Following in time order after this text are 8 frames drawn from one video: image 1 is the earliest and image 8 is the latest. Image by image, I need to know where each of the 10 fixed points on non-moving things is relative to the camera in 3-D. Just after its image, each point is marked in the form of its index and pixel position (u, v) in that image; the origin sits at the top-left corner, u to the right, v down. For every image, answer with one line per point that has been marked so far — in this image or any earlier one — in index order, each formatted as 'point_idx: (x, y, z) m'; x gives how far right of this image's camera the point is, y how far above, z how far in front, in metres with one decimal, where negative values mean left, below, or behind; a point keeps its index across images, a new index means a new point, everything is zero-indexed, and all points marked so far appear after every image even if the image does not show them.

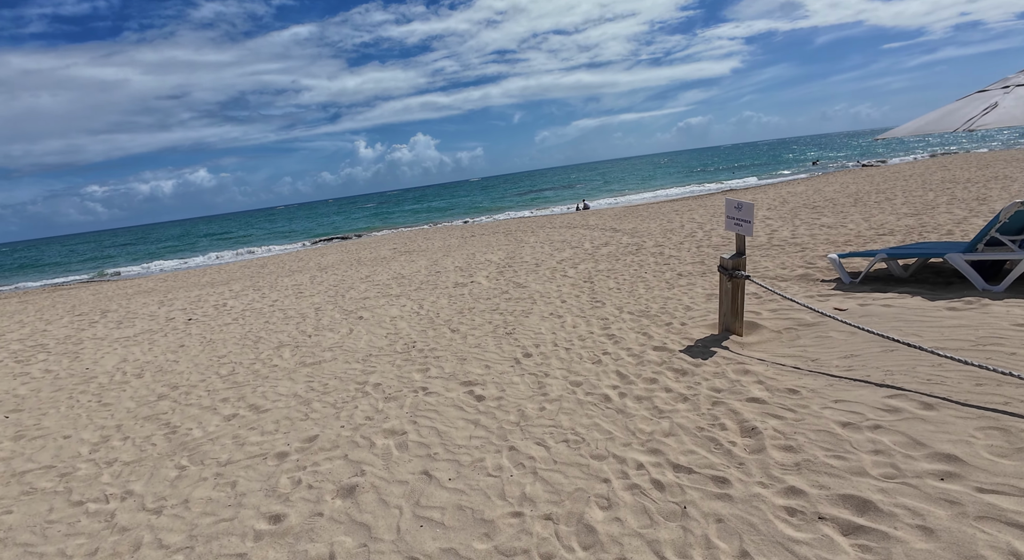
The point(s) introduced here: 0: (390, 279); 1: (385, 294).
0: (-3.0, 0.0, +12.6) m
1: (-2.6, -0.3, +10.5) m
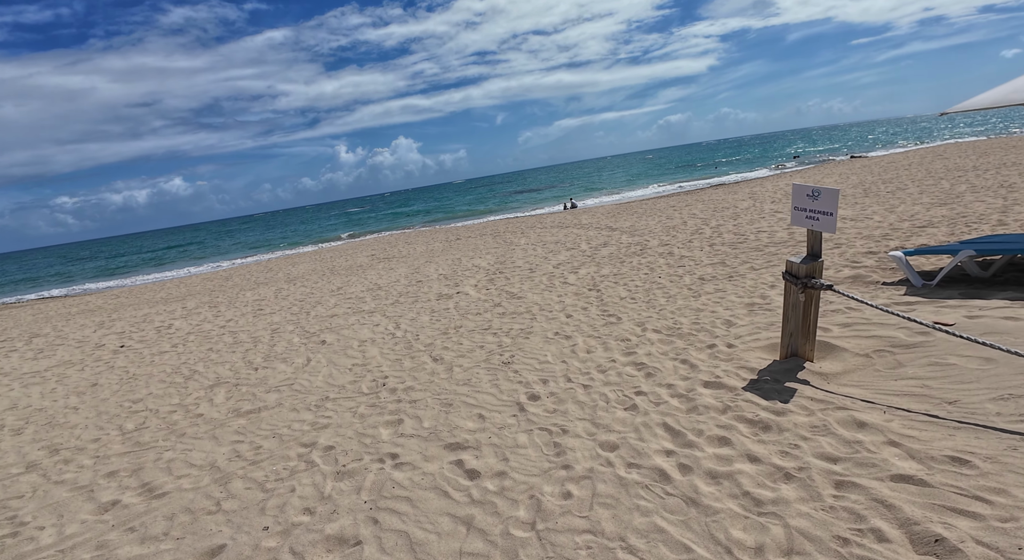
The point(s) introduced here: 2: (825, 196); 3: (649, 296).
0: (-3.2, -0.3, +11.1) m
1: (-2.7, -0.5, +9.0) m
2: (+2.3, +0.6, +3.8) m
3: (+1.9, -0.2, +7.0) m
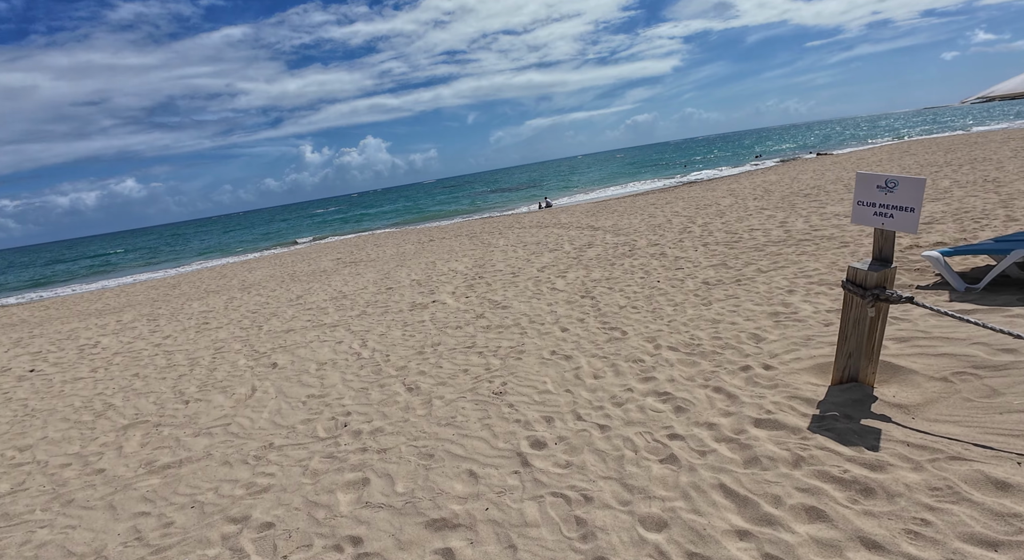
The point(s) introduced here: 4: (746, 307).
0: (-3.6, -0.4, +10.0) m
1: (-3.0, -0.7, +7.9) m
2: (+2.3, +0.6, +3.0) m
3: (+1.7, -0.3, +6.2) m
4: (+2.5, -0.3, +5.5) m
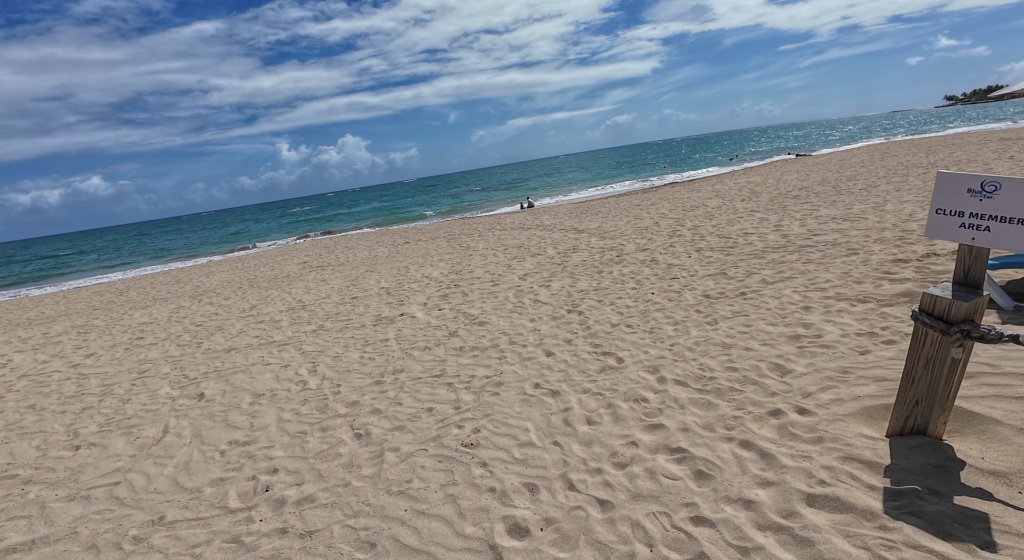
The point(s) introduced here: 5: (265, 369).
0: (-4.0, -0.6, +9.0) m
1: (-3.3, -0.8, +6.9) m
2: (+2.2, +0.4, +2.3) m
3: (+1.4, -0.5, +5.4) m
4: (+2.3, -0.4, +4.7) m
5: (-2.7, -1.0, +5.6) m
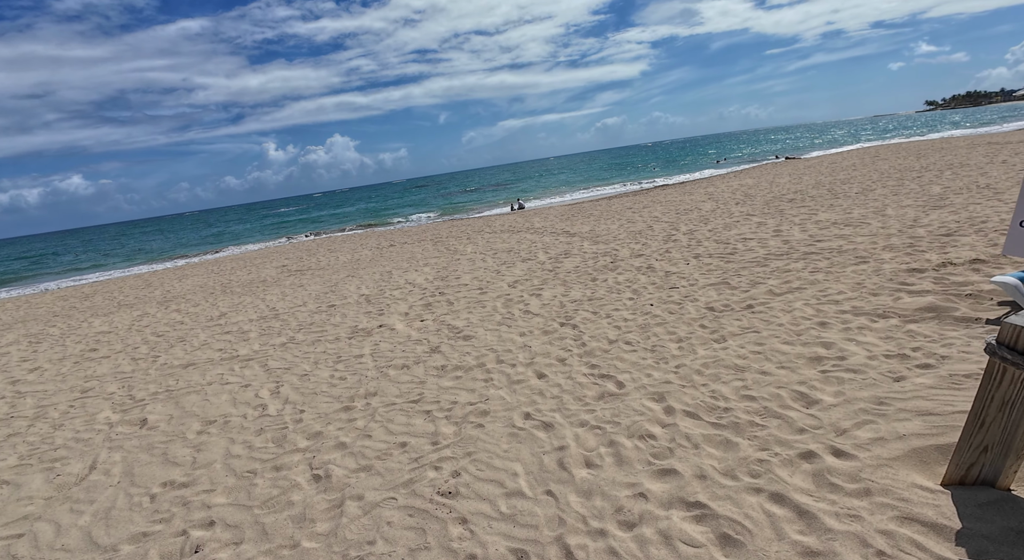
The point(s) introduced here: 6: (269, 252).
0: (-4.2, -0.7, +8.4) m
1: (-3.5, -0.9, +6.3) m
2: (+2.1, +0.3, +1.8) m
3: (+1.3, -0.6, +4.9) m
4: (+2.2, -0.6, +4.3) m
5: (-2.8, -1.1, +5.0) m
6: (-9.4, +1.1, +19.7) m
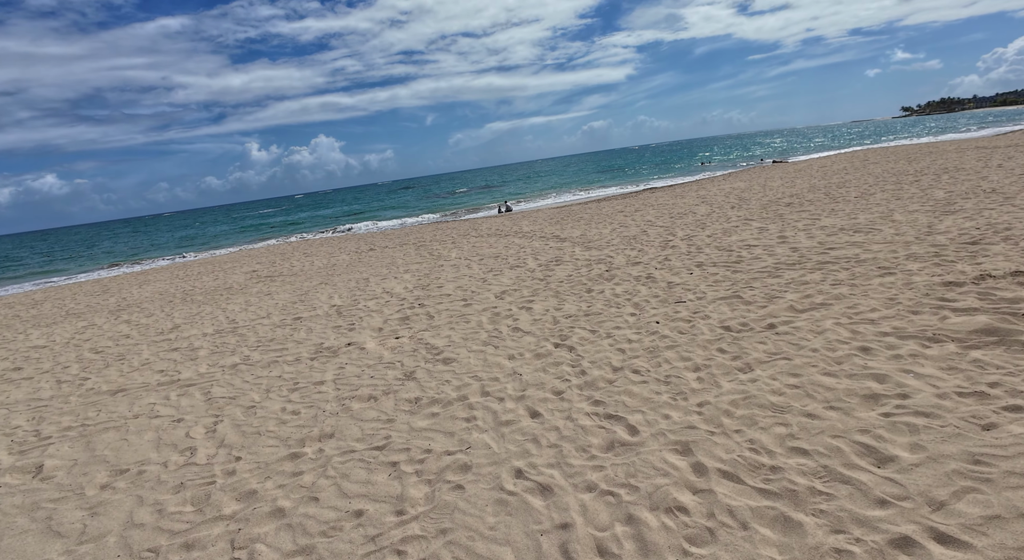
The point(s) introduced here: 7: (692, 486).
0: (-4.4, -0.8, +7.5) m
1: (-3.6, -1.1, +5.5) m
2: (+2.1, +0.2, +1.1) m
3: (+1.2, -0.7, +4.2) m
4: (+2.1, -0.7, +3.6) m
5: (-2.9, -1.2, +4.2) m
6: (-9.9, +0.9, +18.7) m
7: (+0.9, -1.0, +2.6) m
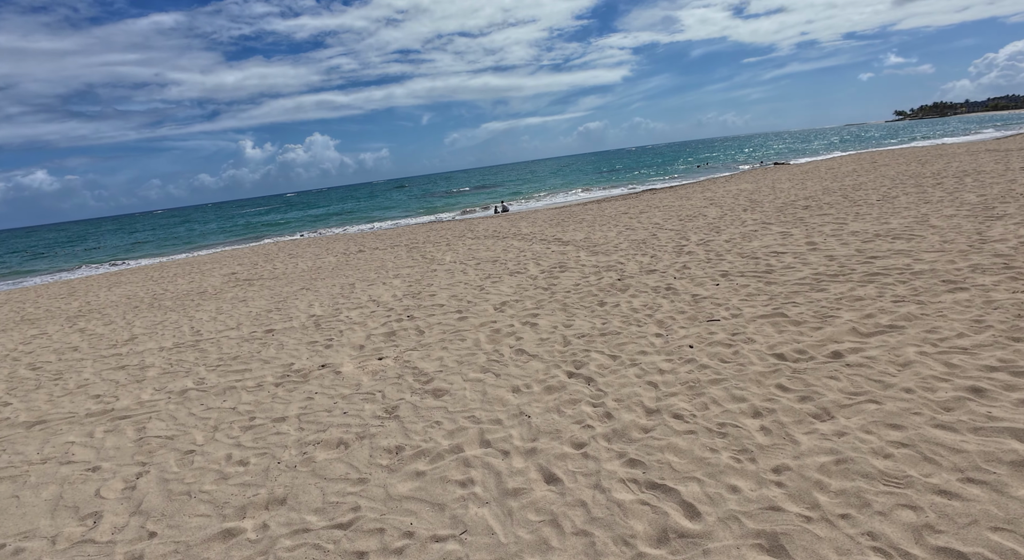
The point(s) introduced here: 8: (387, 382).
0: (-4.4, -0.9, +6.5) m
1: (-3.6, -1.2, +4.5) m
2: (+2.2, 0.0, +0.2) m
3: (+1.3, -0.8, +3.3) m
4: (+2.1, -0.8, +2.7) m
5: (-2.9, -1.3, +3.2) m
6: (-10.0, +0.8, +17.7) m
7: (+1.0, -1.2, +1.7) m
8: (-1.1, -0.9, +4.7) m
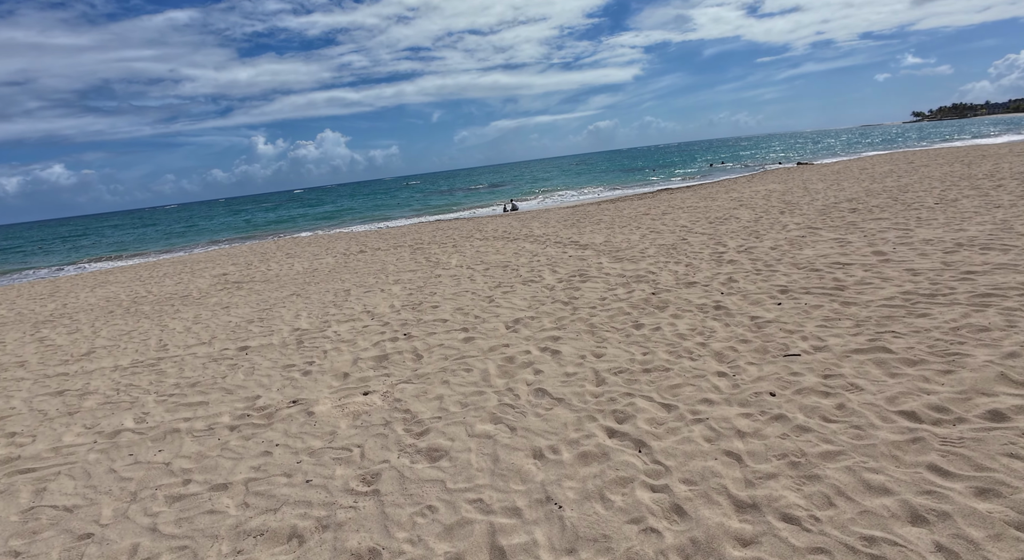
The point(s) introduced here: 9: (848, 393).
0: (-4.2, -1.0, +5.5) m
1: (-3.4, -1.3, +3.4) m
2: (+2.3, -0.2, -0.9) m
3: (+1.4, -1.0, +2.1) m
4: (+2.2, -1.0, +1.5) m
5: (-2.8, -1.4, +2.2) m
6: (-9.6, +0.8, +16.7) m
7: (+1.1, -1.3, +0.6) m
8: (-1.0, -1.1, +3.6) m
9: (+2.1, -0.7, +3.2) m
